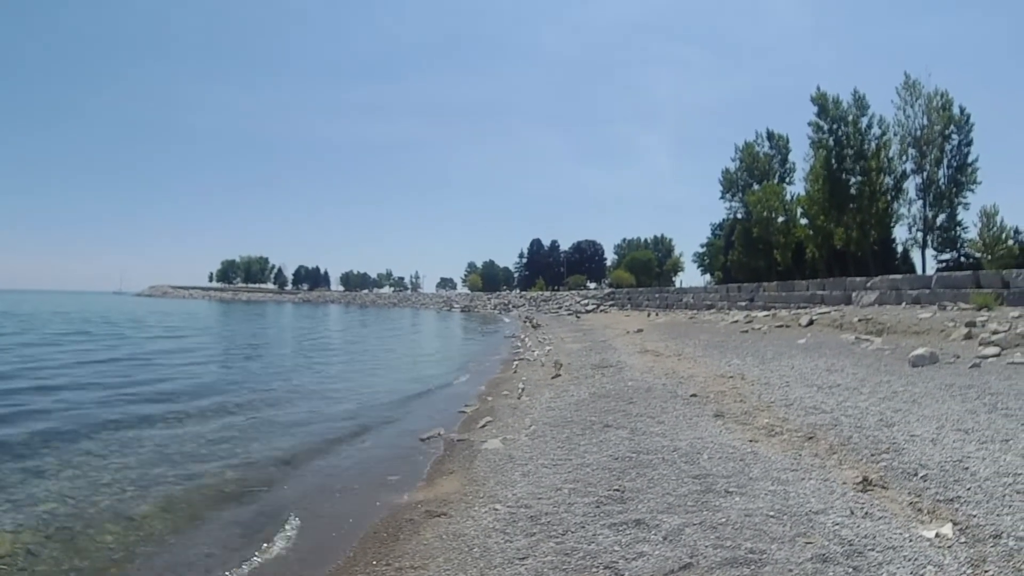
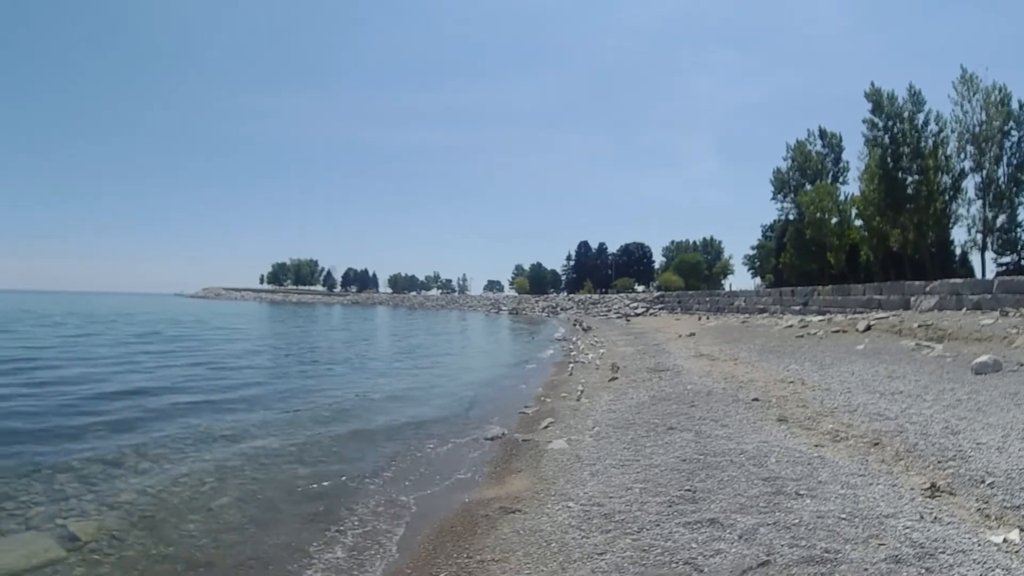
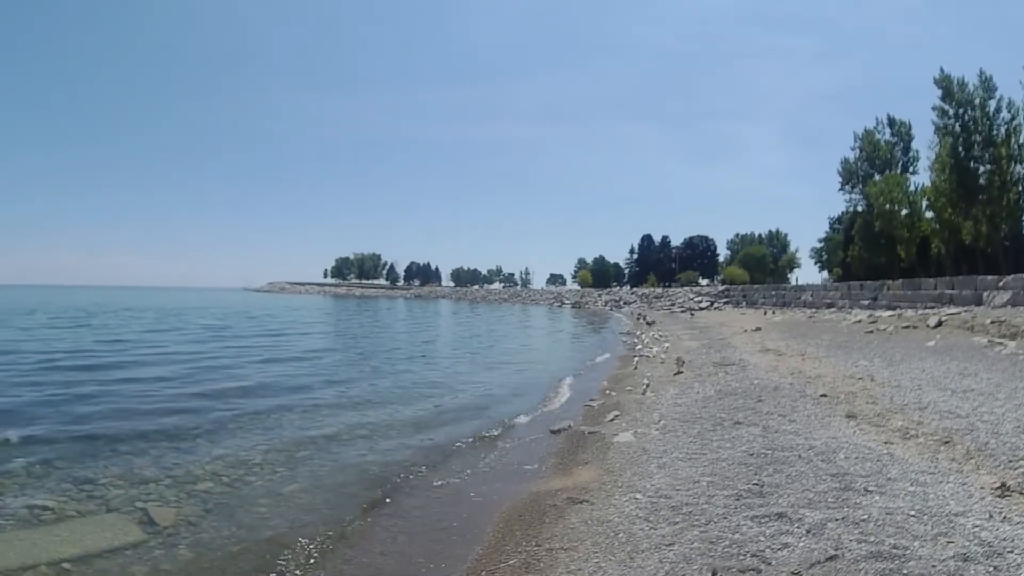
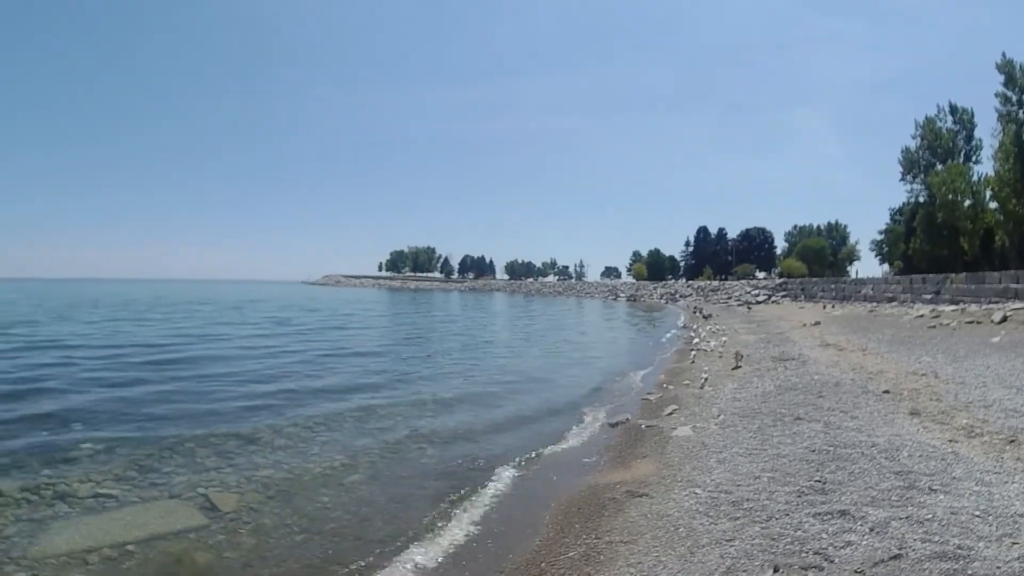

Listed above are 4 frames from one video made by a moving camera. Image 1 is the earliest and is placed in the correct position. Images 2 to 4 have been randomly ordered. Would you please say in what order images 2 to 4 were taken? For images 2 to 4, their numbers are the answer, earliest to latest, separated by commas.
2, 3, 4
